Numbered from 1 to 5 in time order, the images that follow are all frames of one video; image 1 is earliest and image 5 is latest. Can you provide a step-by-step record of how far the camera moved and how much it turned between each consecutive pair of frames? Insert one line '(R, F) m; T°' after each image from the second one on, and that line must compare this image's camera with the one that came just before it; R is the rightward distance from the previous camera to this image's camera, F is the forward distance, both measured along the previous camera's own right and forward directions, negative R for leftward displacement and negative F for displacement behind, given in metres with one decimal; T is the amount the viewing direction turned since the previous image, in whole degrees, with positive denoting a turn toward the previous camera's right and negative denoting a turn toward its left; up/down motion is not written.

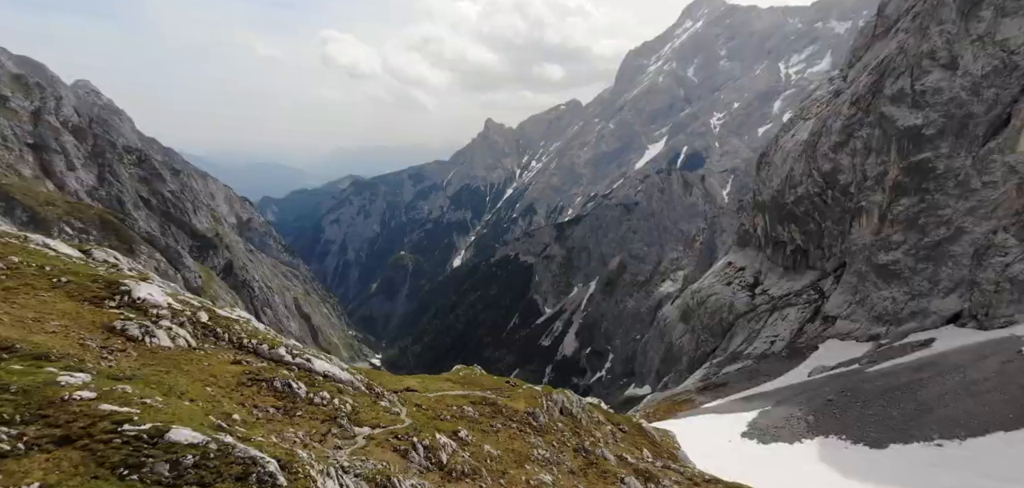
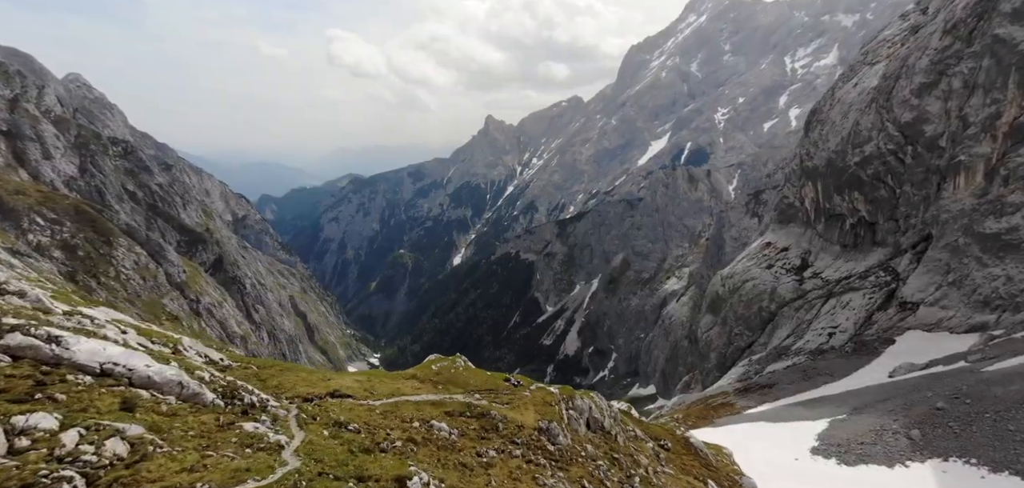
(-0.5, +21.8) m; 0°
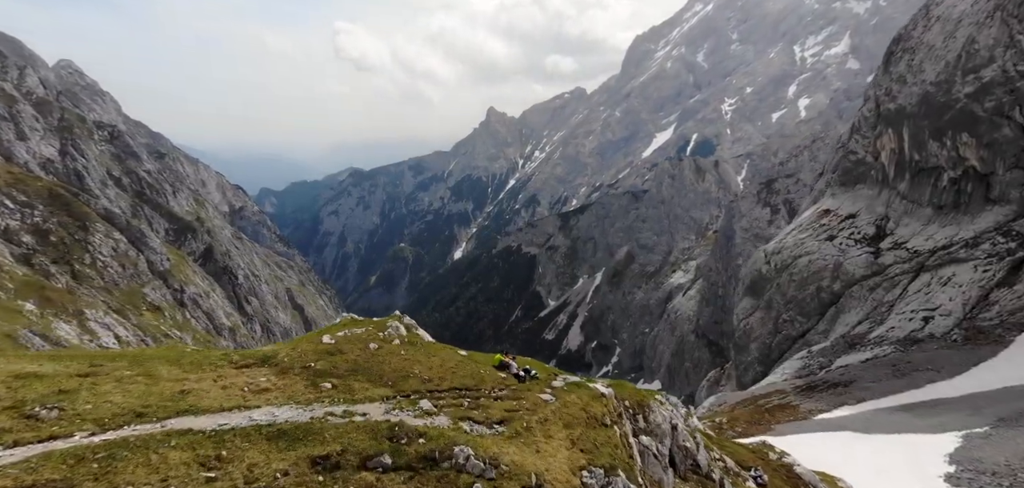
(-0.7, +22.9) m; 0°
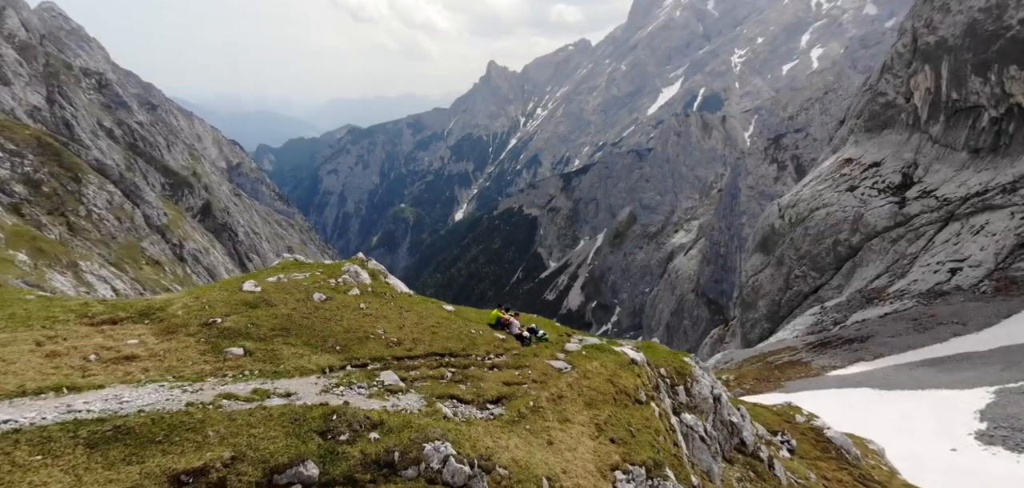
(+0.5, +5.6) m; 0°
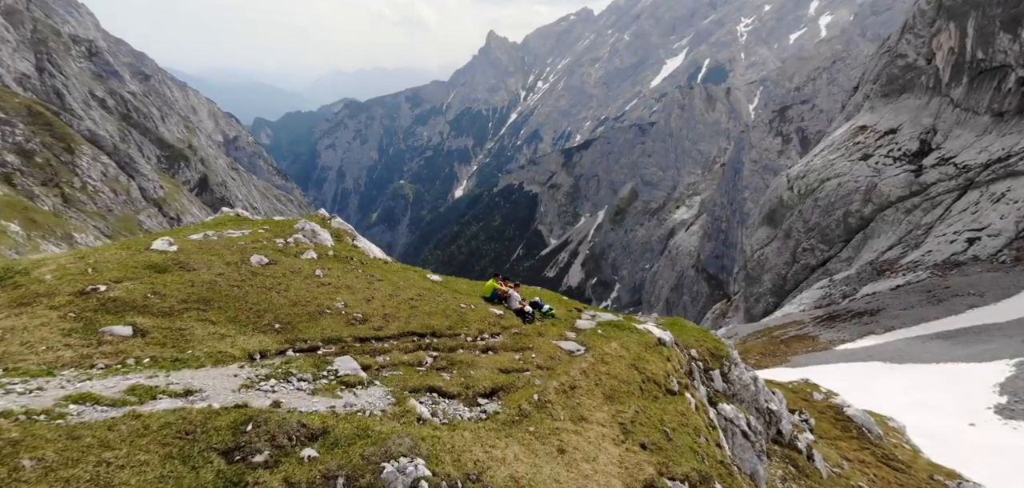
(0.0, +3.2) m; 0°
